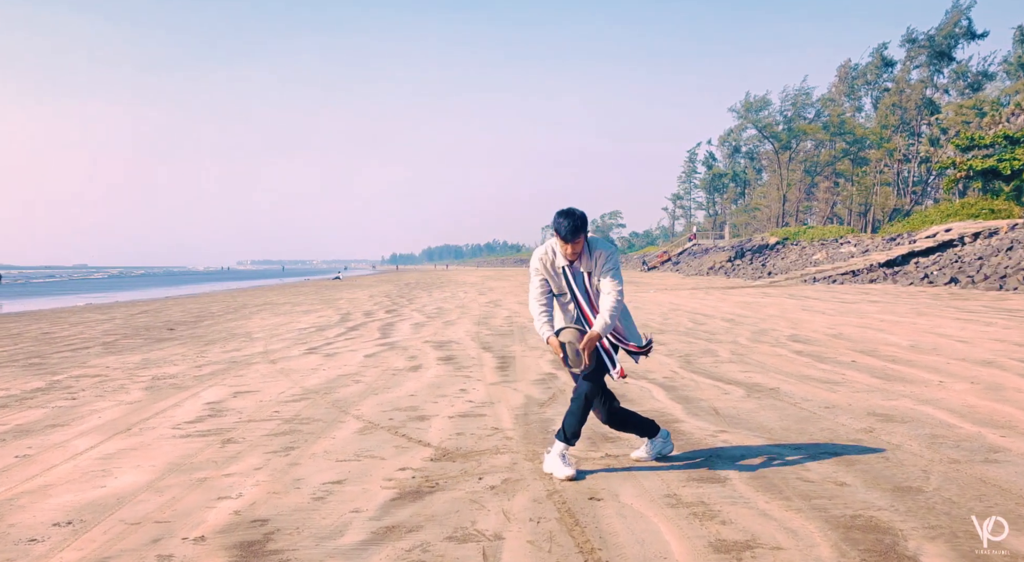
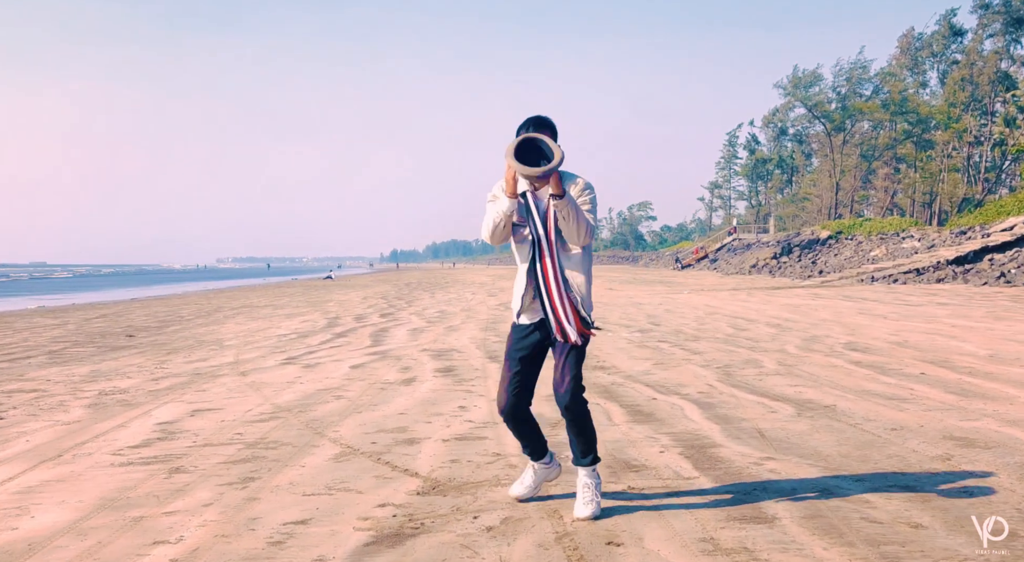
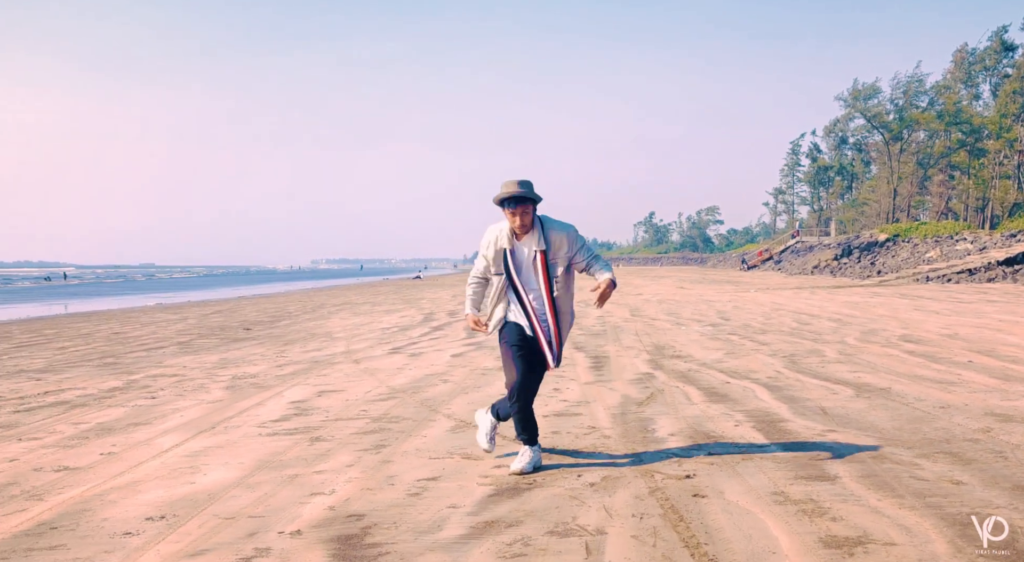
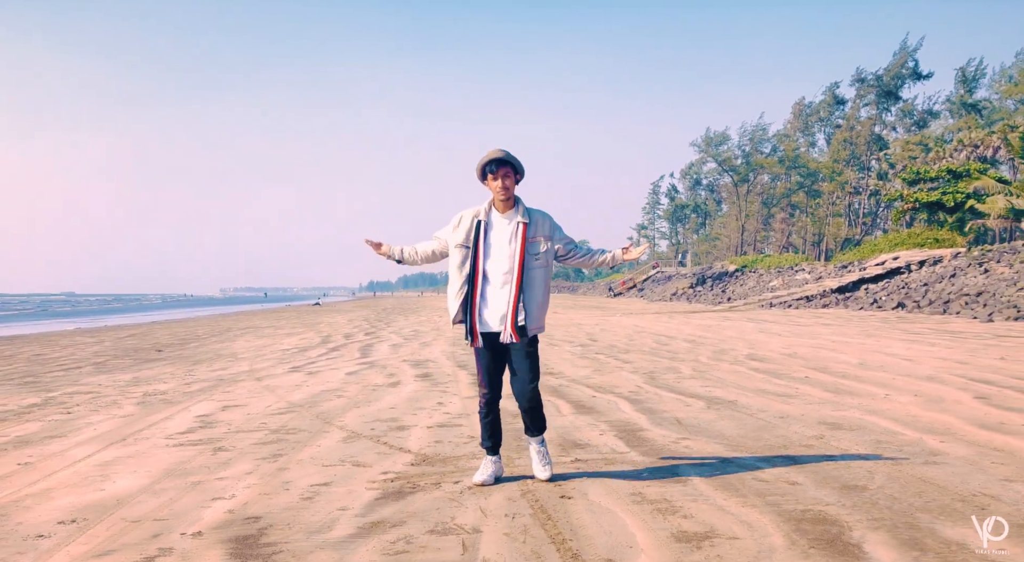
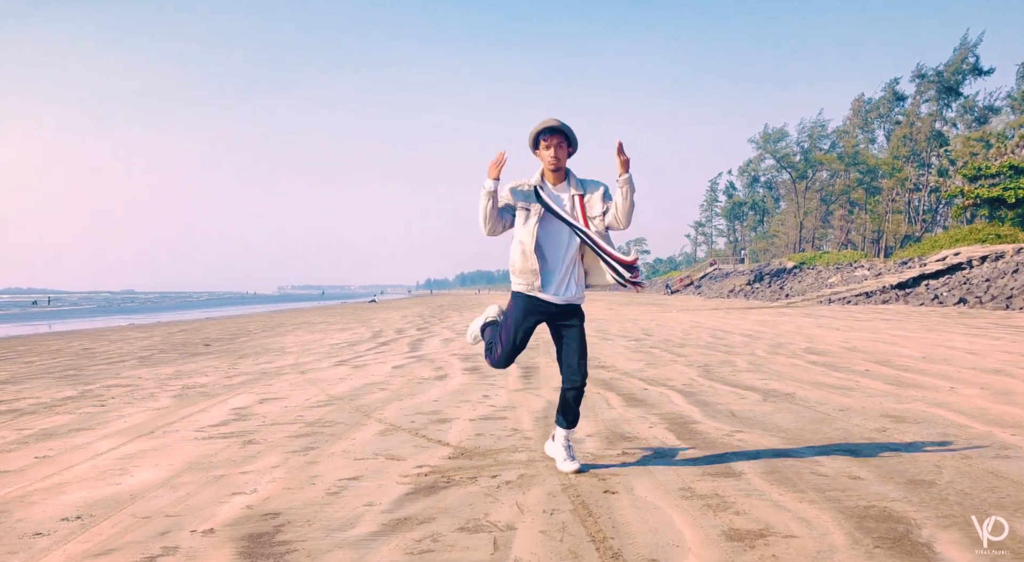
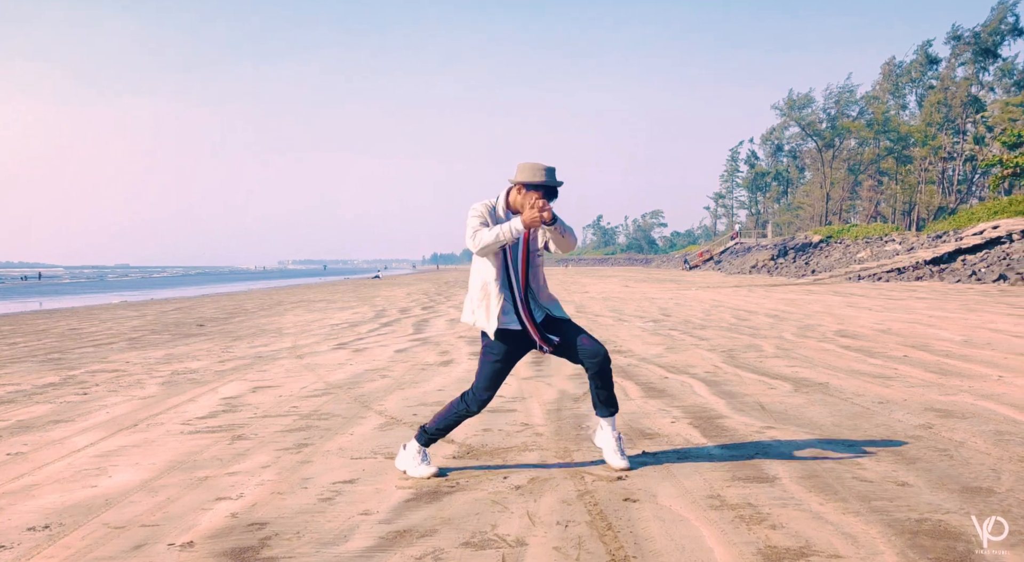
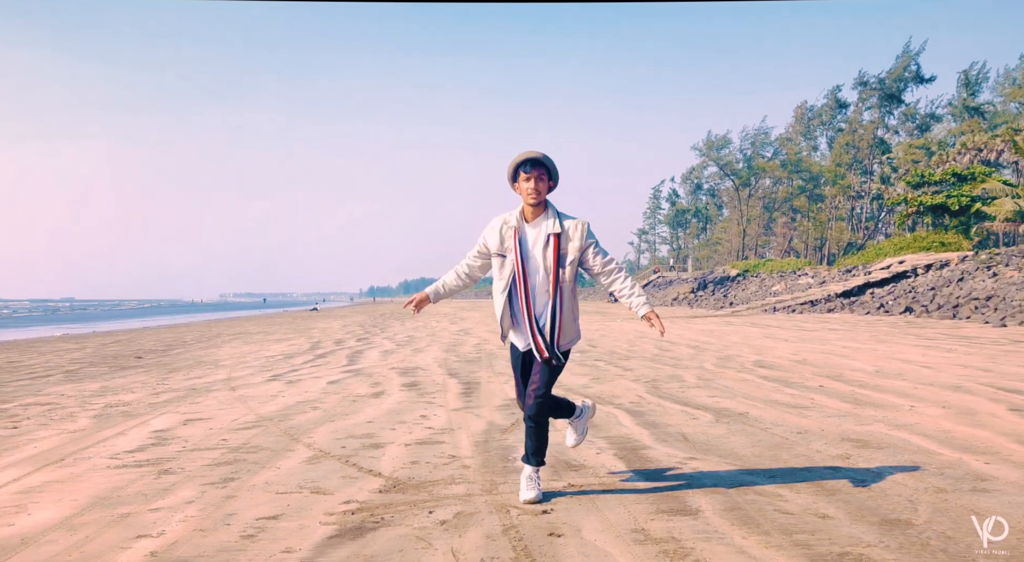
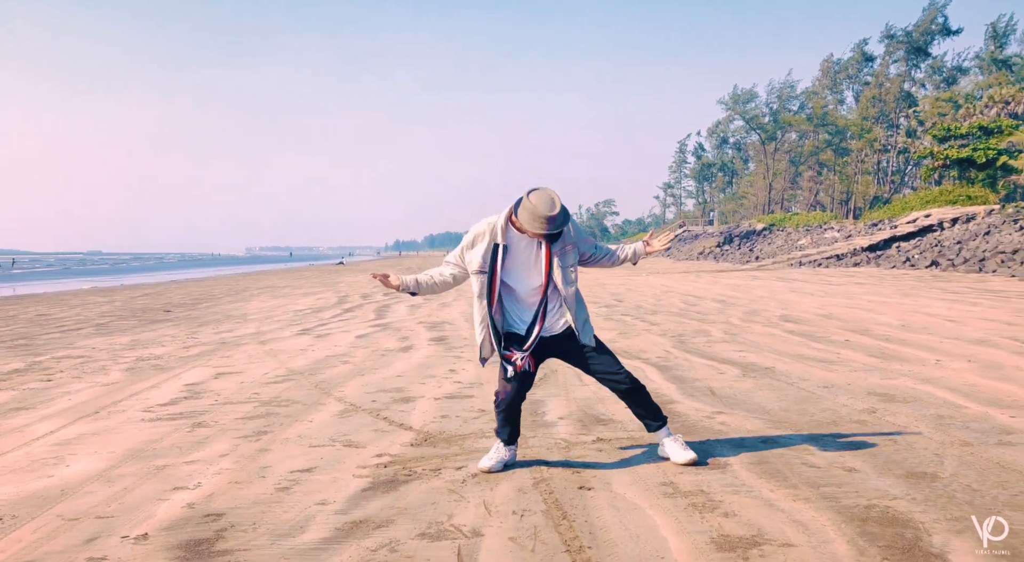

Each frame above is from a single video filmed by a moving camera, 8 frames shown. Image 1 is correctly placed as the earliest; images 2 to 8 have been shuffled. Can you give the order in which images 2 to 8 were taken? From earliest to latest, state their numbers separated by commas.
2, 3, 6, 7, 5, 8, 4
